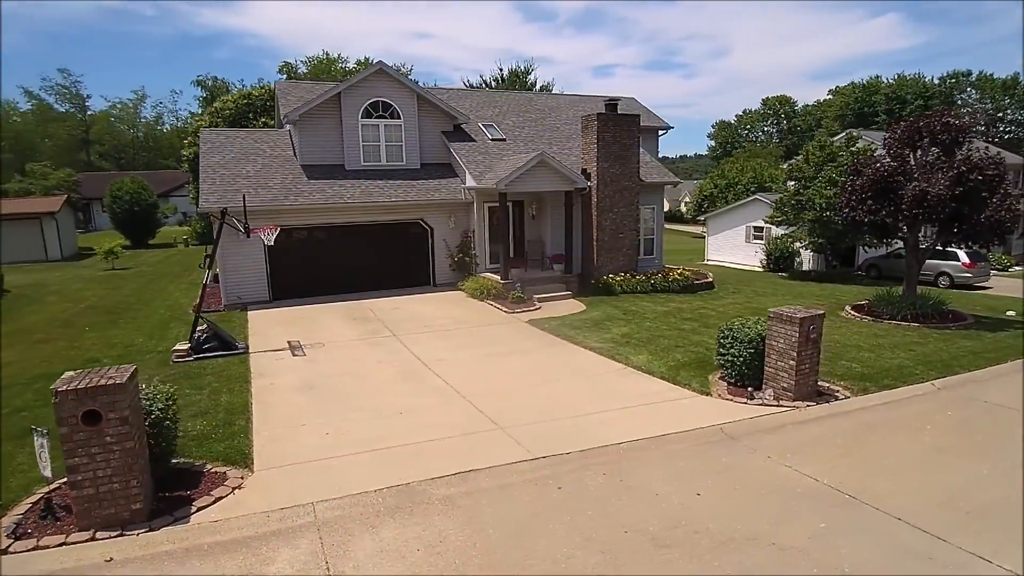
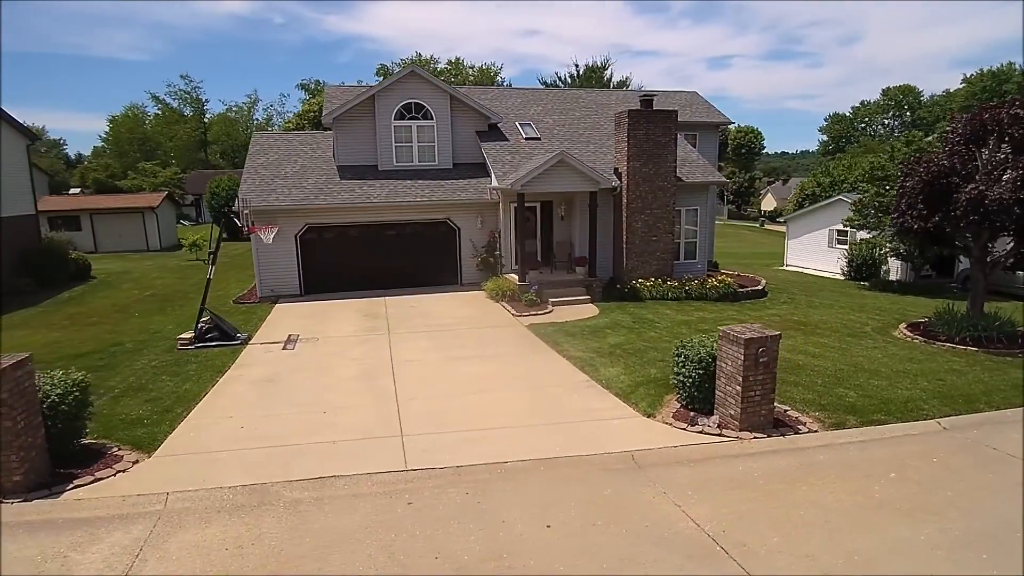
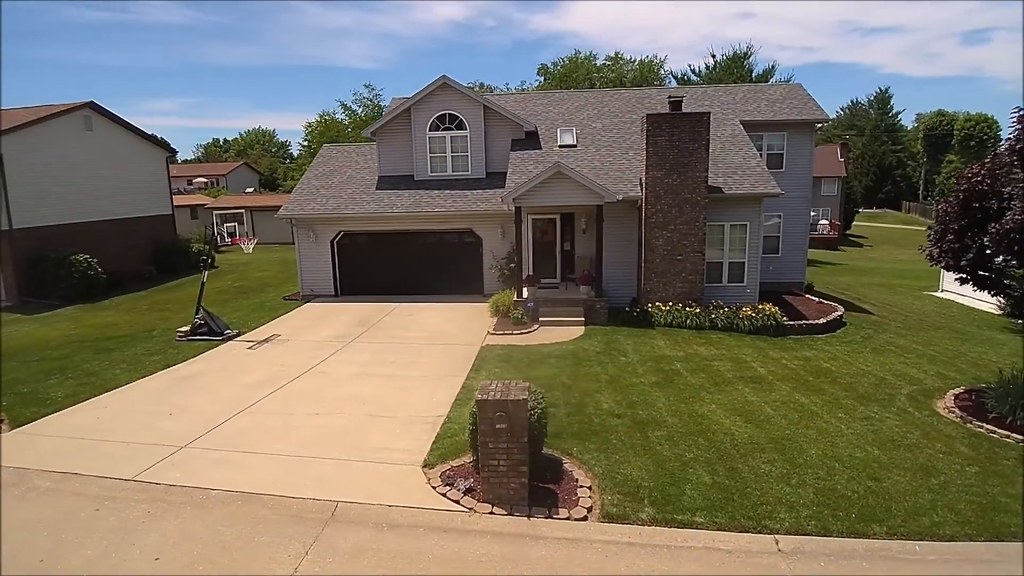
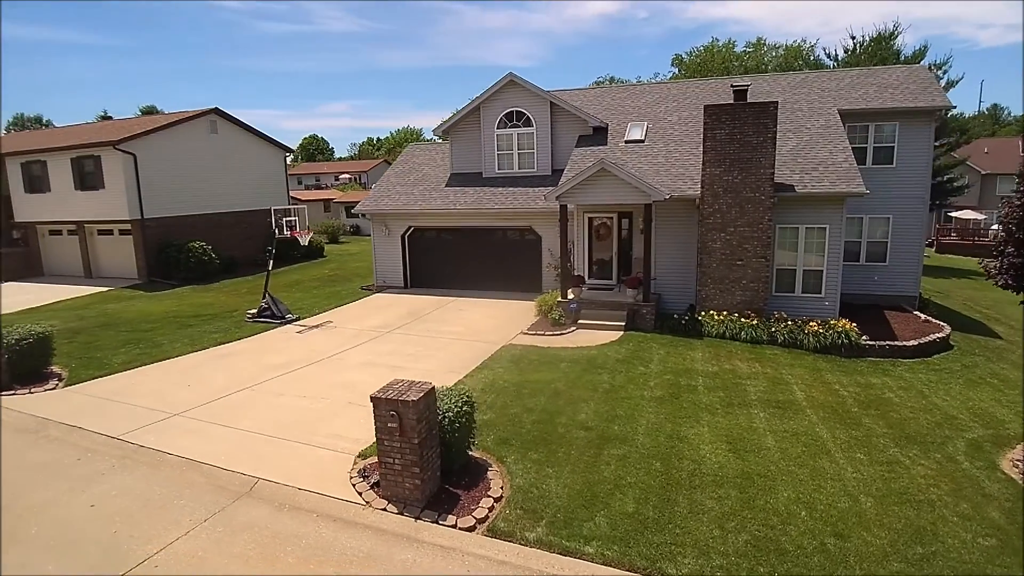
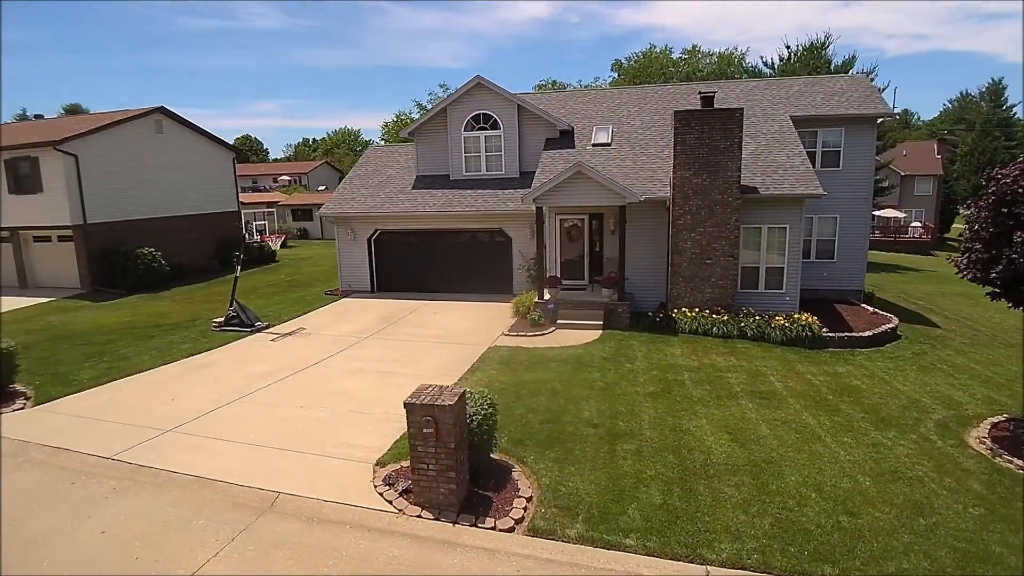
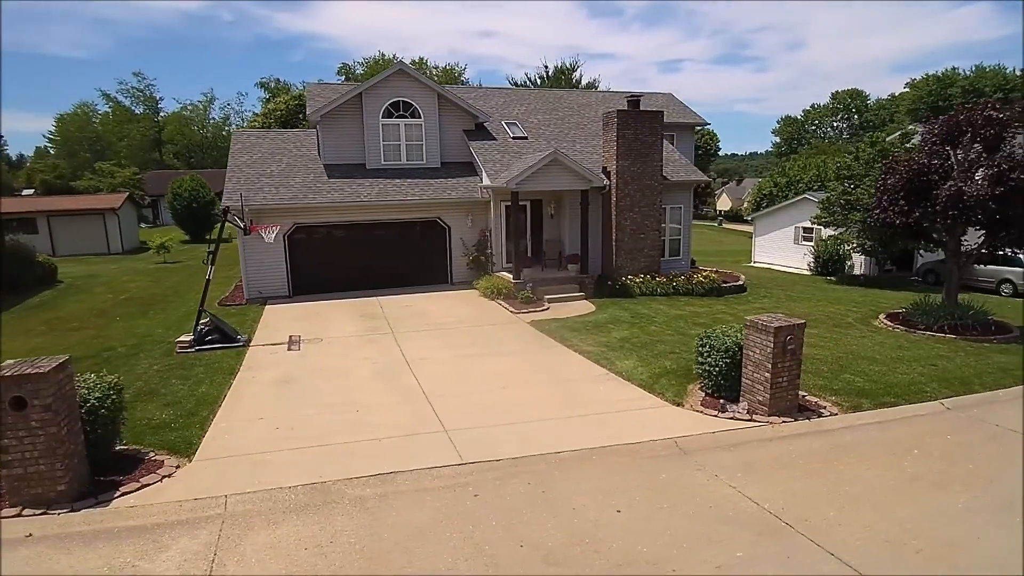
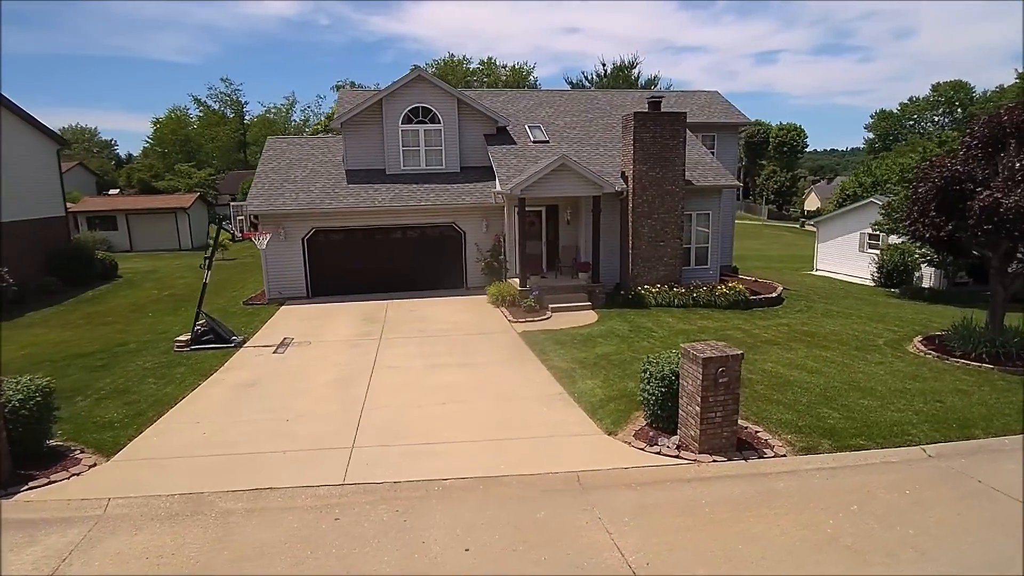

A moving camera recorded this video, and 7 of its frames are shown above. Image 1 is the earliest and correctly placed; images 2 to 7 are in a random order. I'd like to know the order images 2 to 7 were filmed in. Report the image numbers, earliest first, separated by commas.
6, 2, 7, 3, 5, 4
